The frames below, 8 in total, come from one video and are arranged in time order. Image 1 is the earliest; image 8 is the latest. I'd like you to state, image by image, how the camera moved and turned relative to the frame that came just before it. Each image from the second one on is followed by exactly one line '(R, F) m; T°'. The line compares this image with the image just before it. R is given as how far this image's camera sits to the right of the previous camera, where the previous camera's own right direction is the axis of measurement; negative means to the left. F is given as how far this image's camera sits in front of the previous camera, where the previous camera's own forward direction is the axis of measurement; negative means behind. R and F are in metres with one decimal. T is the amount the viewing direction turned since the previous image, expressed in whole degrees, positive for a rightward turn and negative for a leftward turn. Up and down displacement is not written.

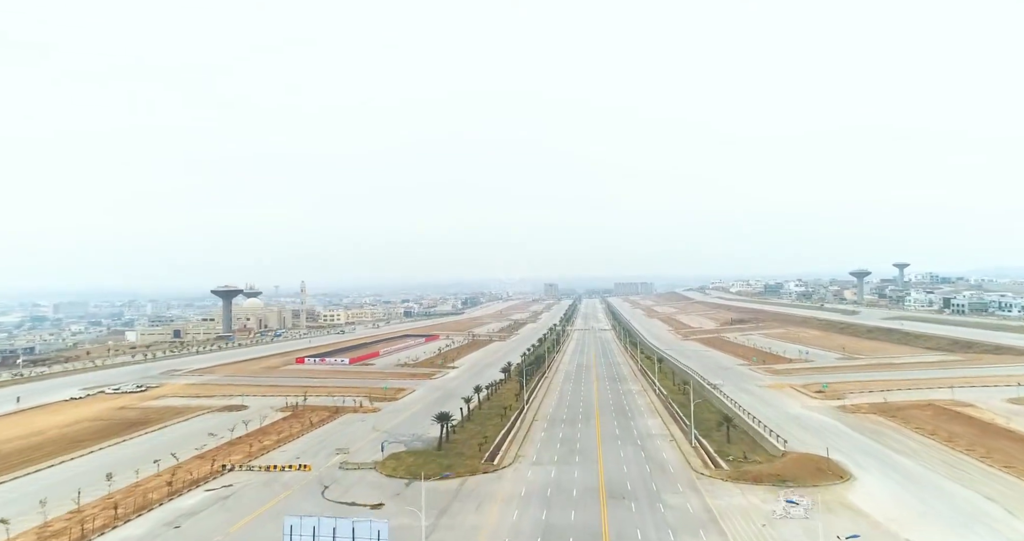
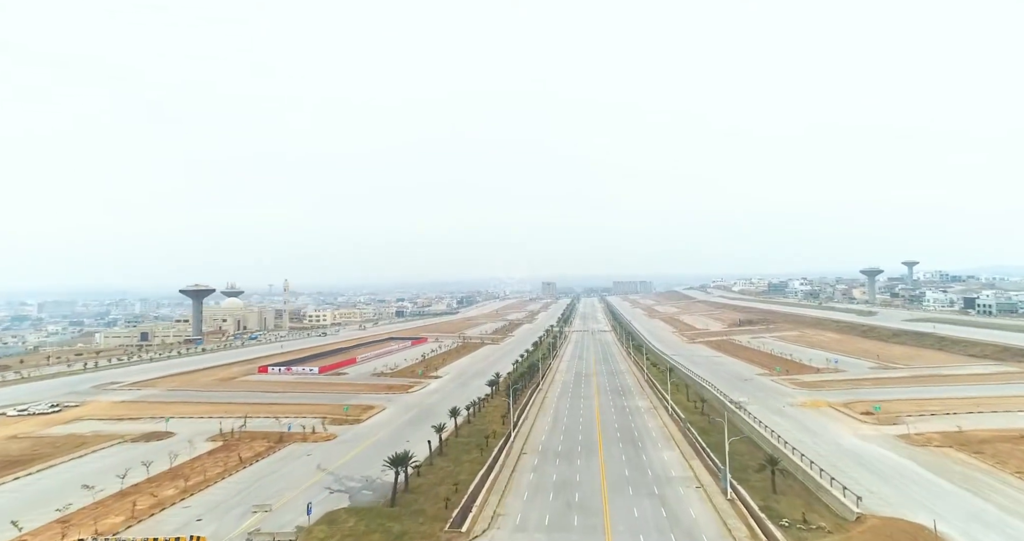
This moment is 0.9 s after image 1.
(+0.8, +7.8) m; 0°
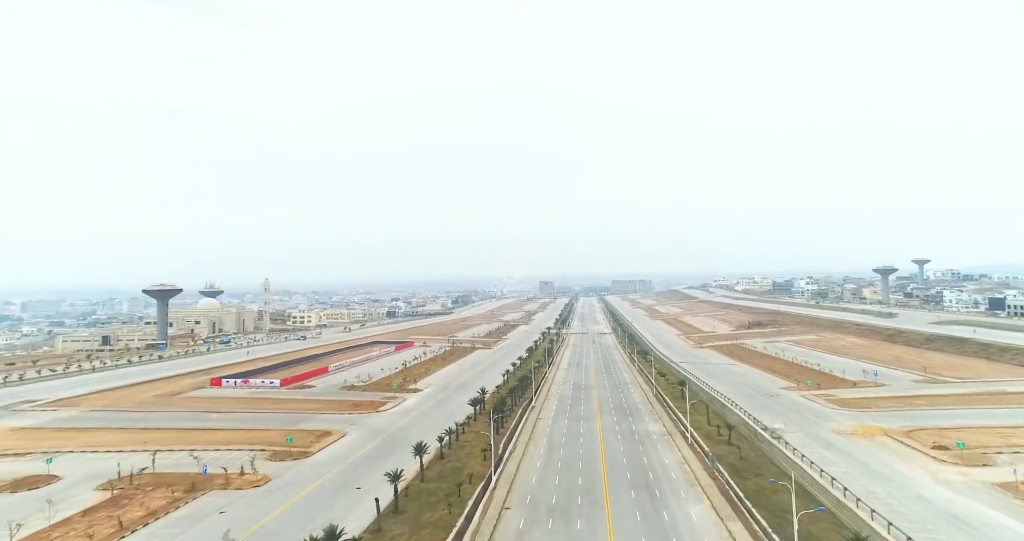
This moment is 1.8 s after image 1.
(+0.8, +7.8) m; 0°
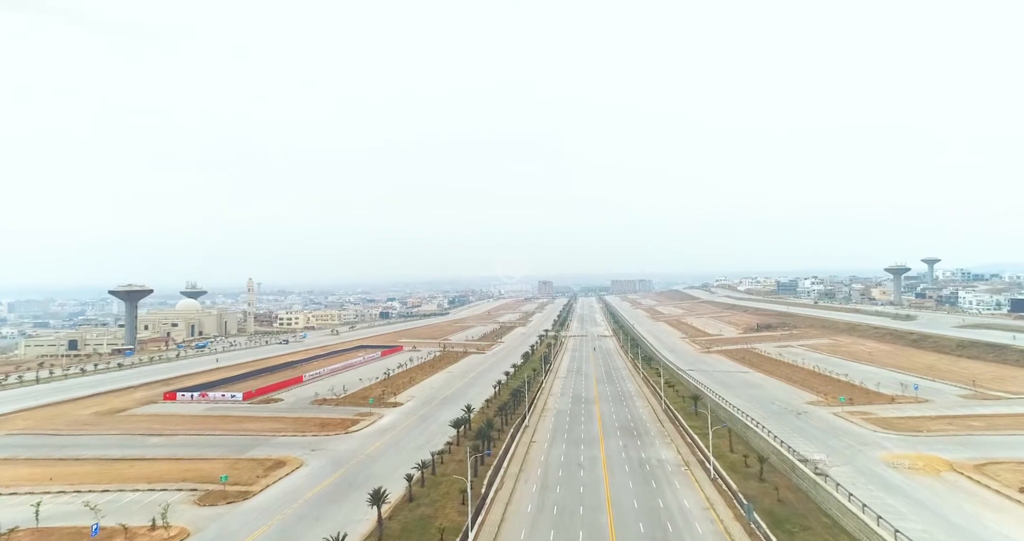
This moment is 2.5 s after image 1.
(+0.6, +6.0) m; 0°
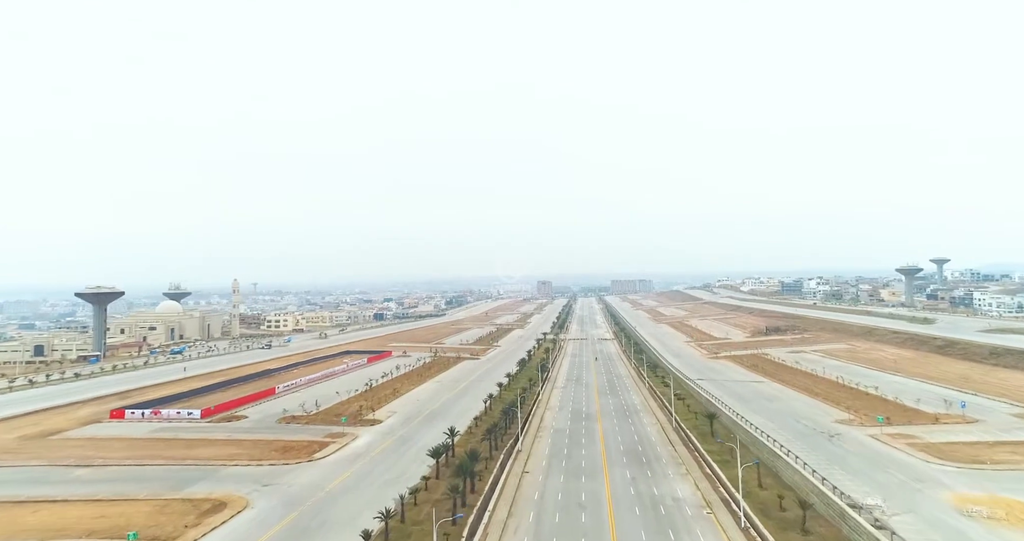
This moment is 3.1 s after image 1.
(+0.5, +5.3) m; 0°
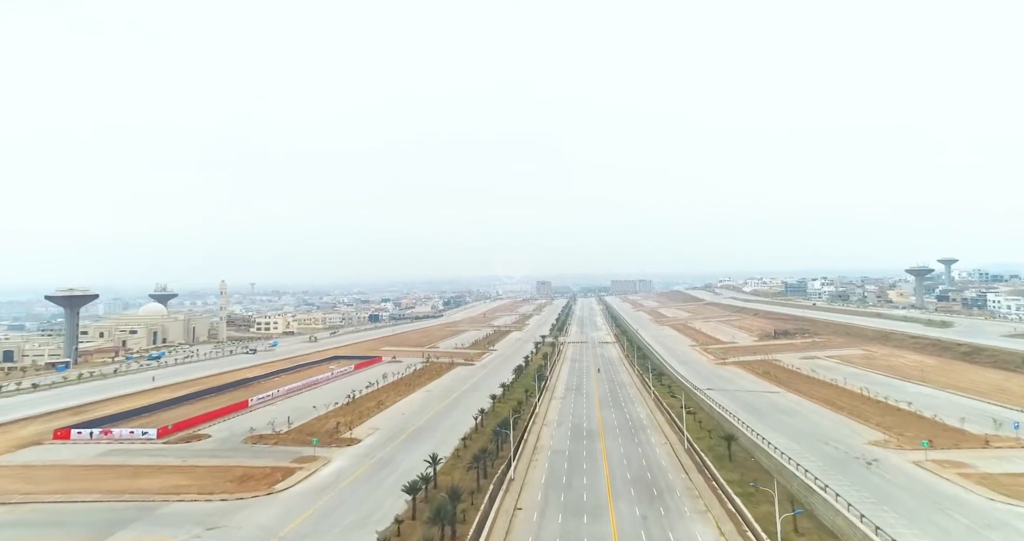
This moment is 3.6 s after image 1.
(+0.4, +4.4) m; 0°
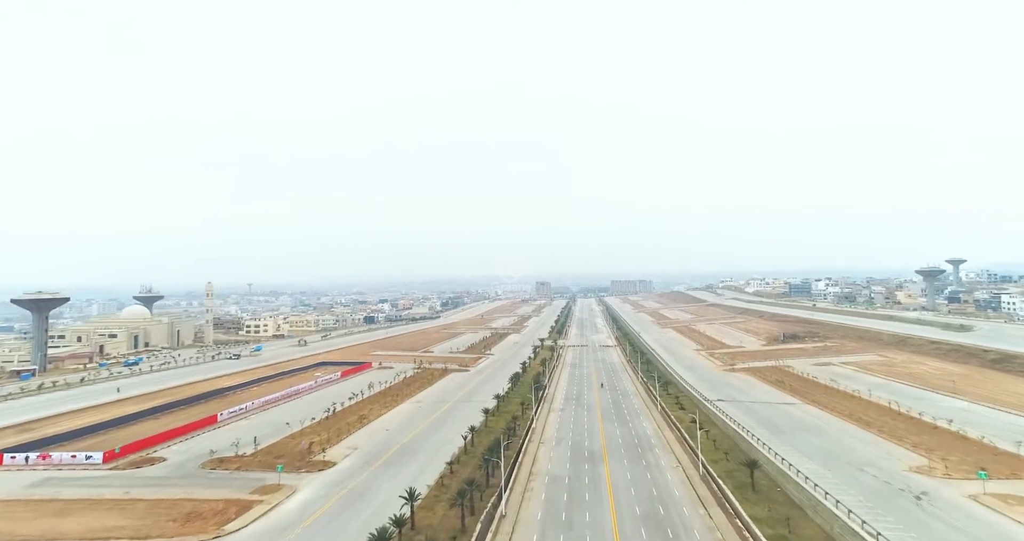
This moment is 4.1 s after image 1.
(+0.4, +4.3) m; 0°
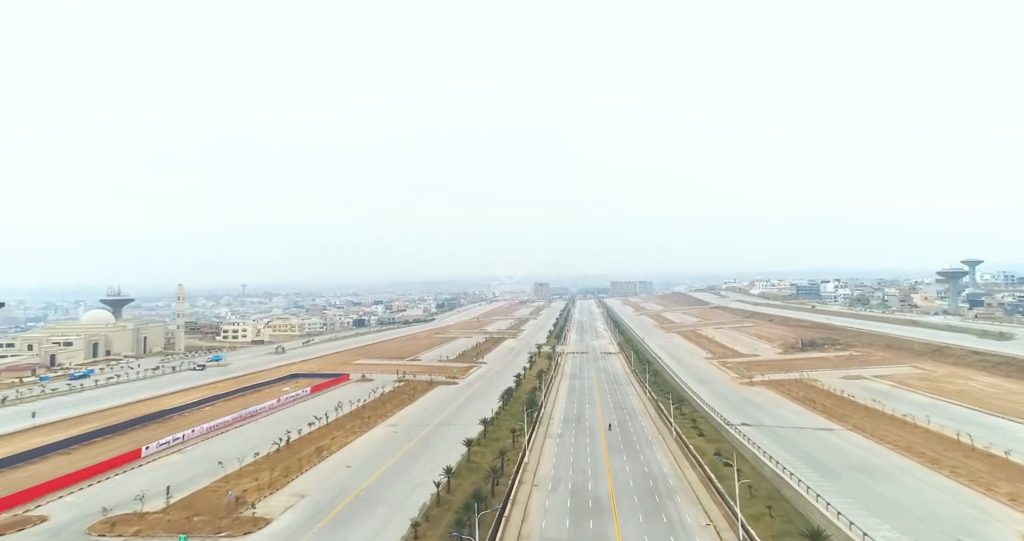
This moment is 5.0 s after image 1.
(+0.7, +7.9) m; 0°
